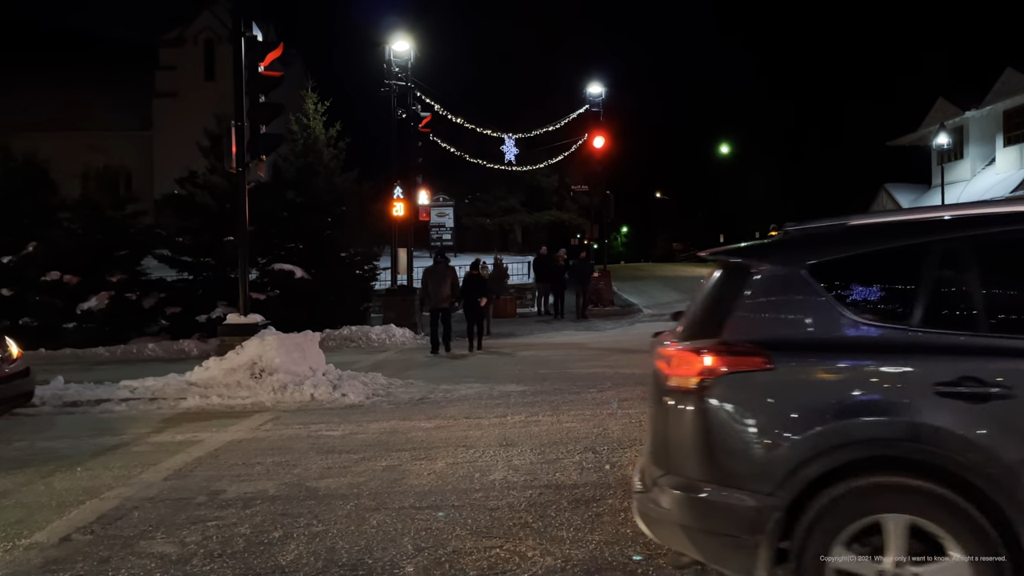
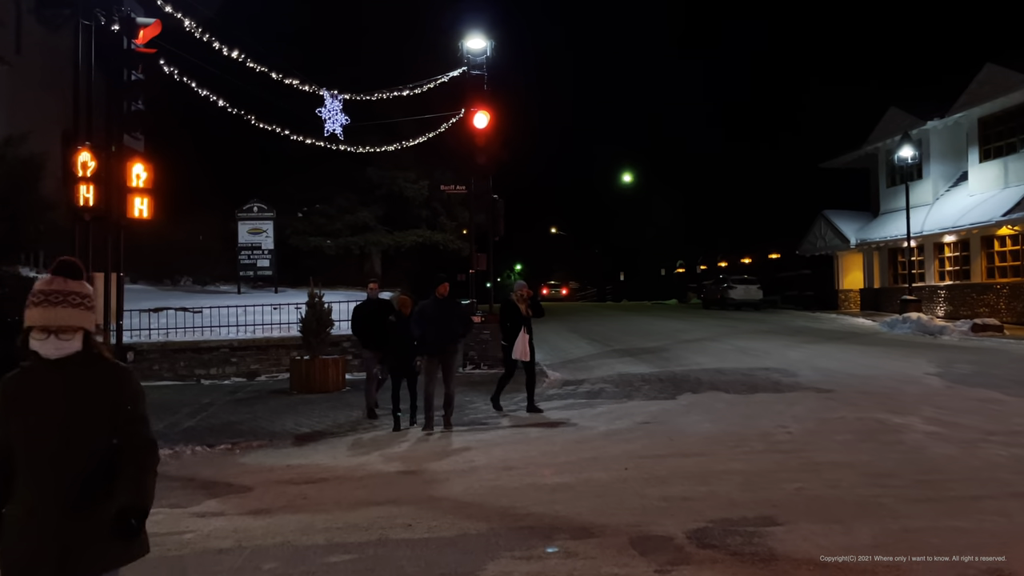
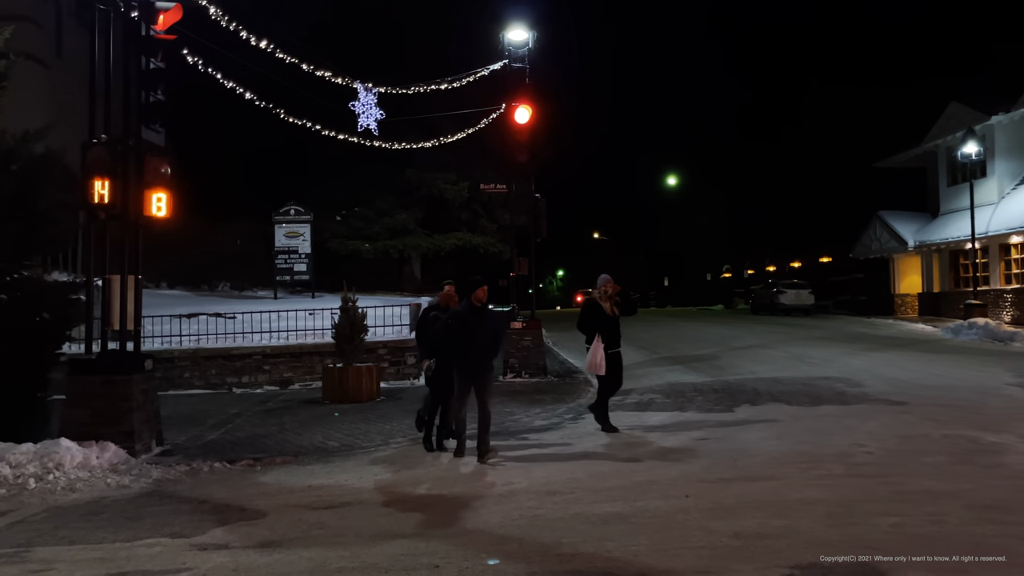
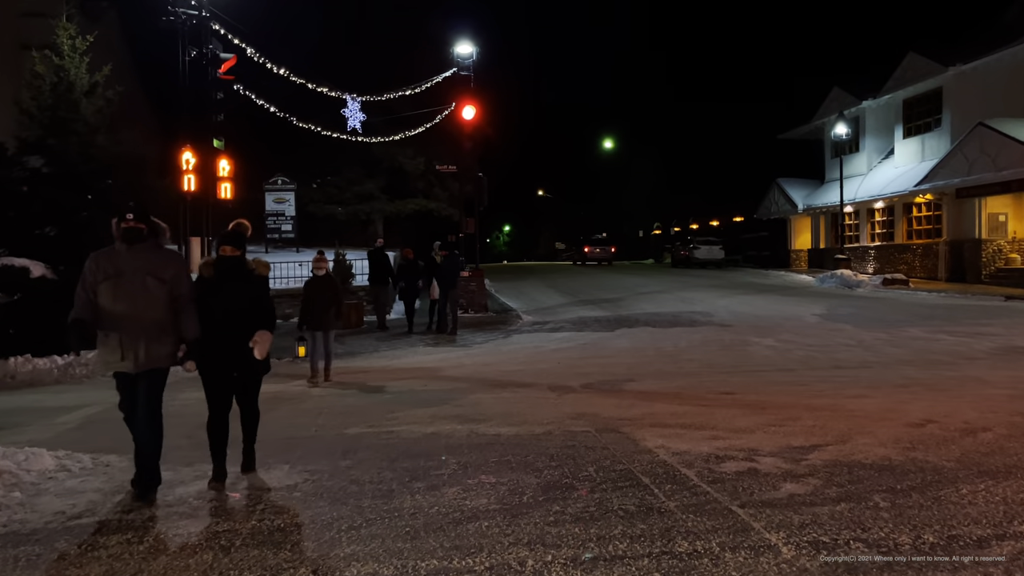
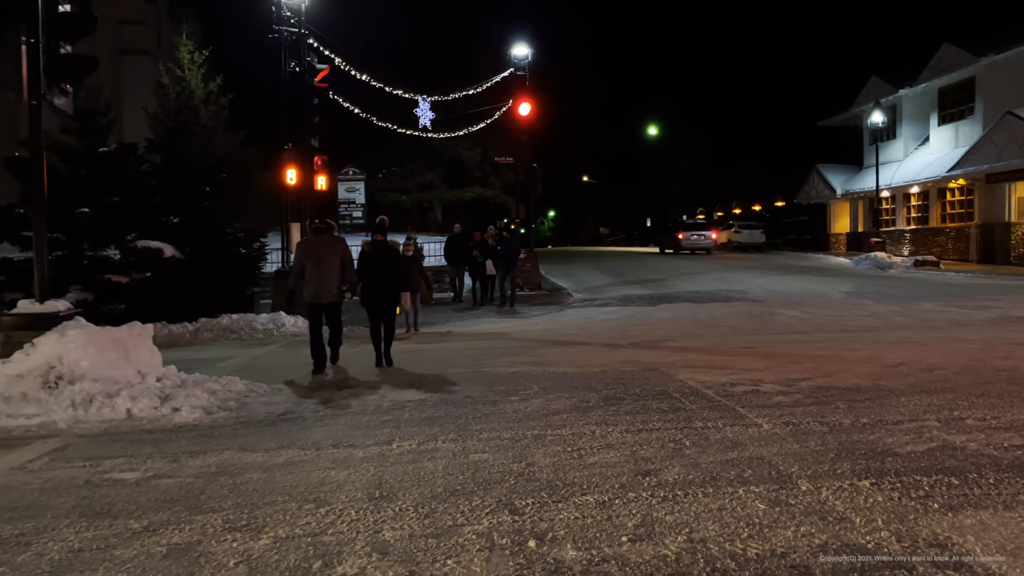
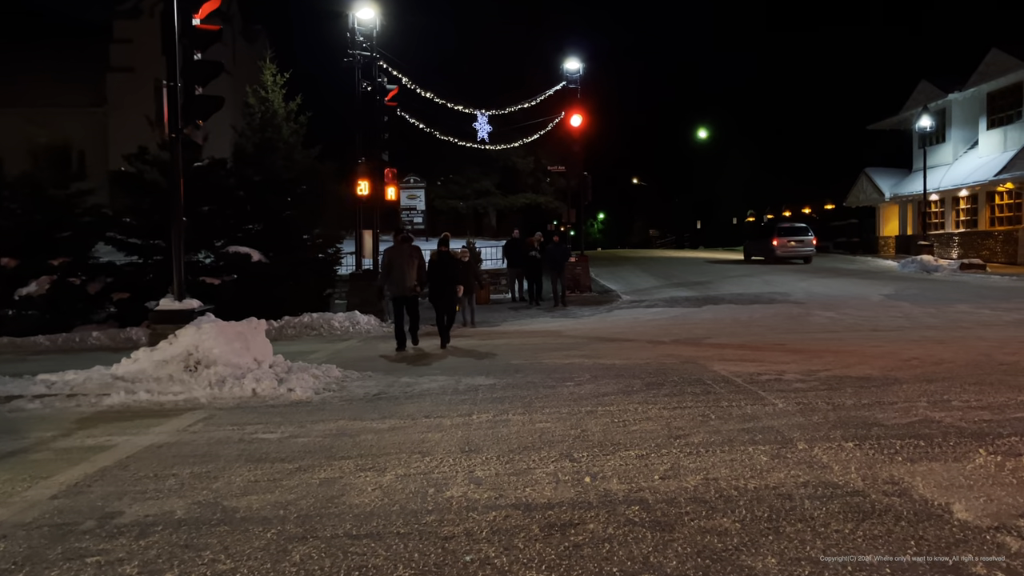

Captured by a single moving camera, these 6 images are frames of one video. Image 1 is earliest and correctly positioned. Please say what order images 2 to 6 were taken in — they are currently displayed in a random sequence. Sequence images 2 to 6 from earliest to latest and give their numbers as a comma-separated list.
6, 5, 4, 2, 3
